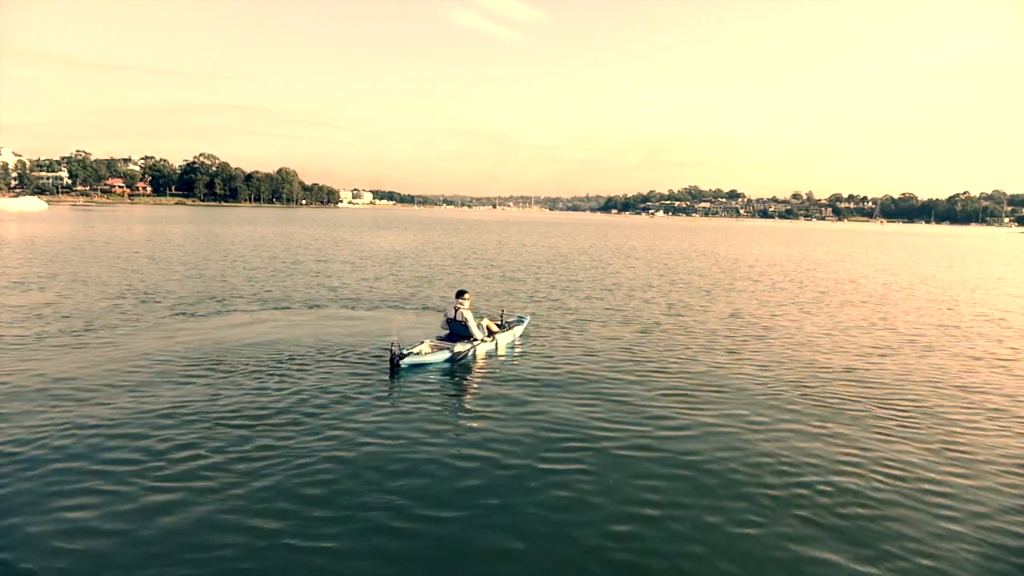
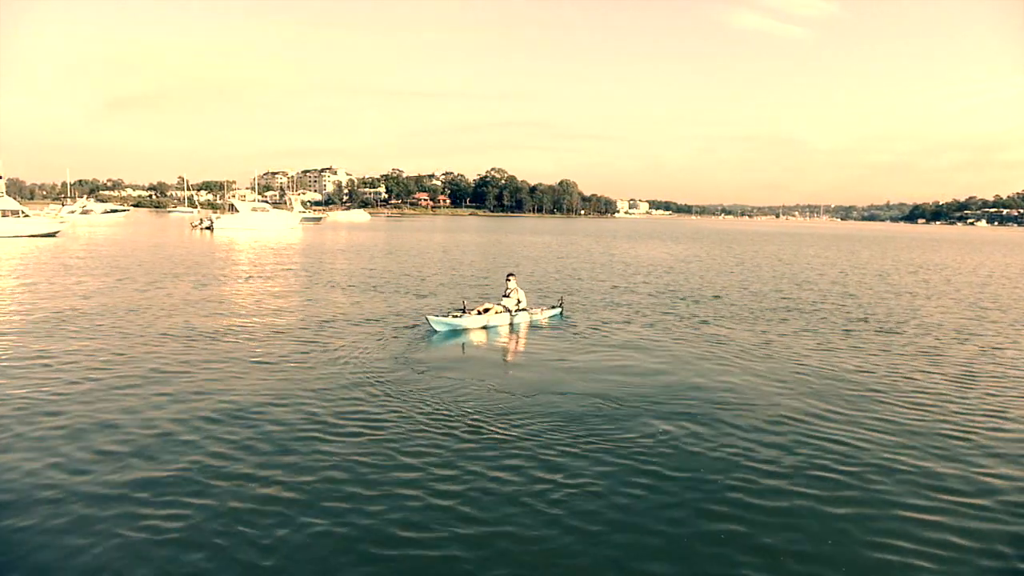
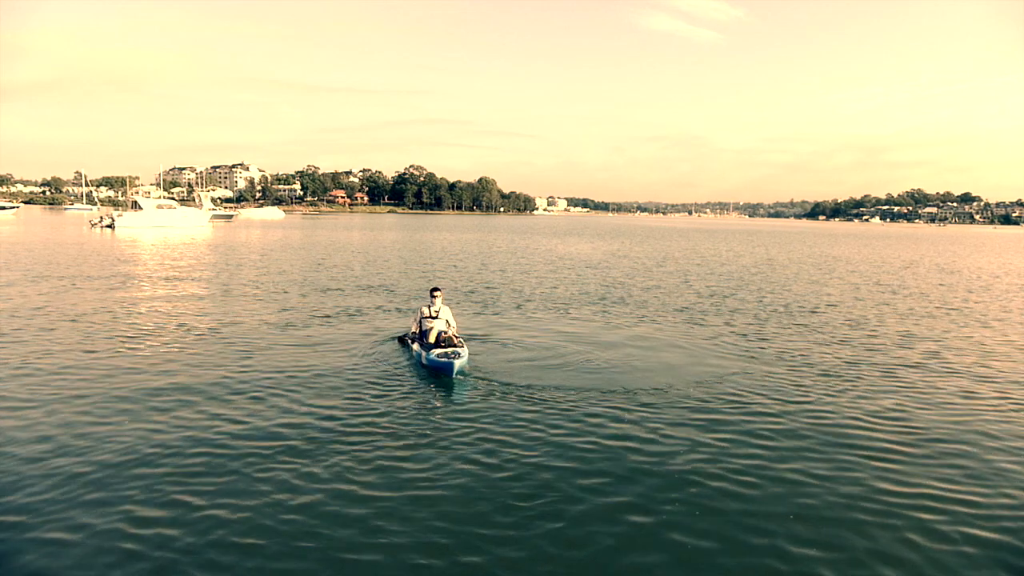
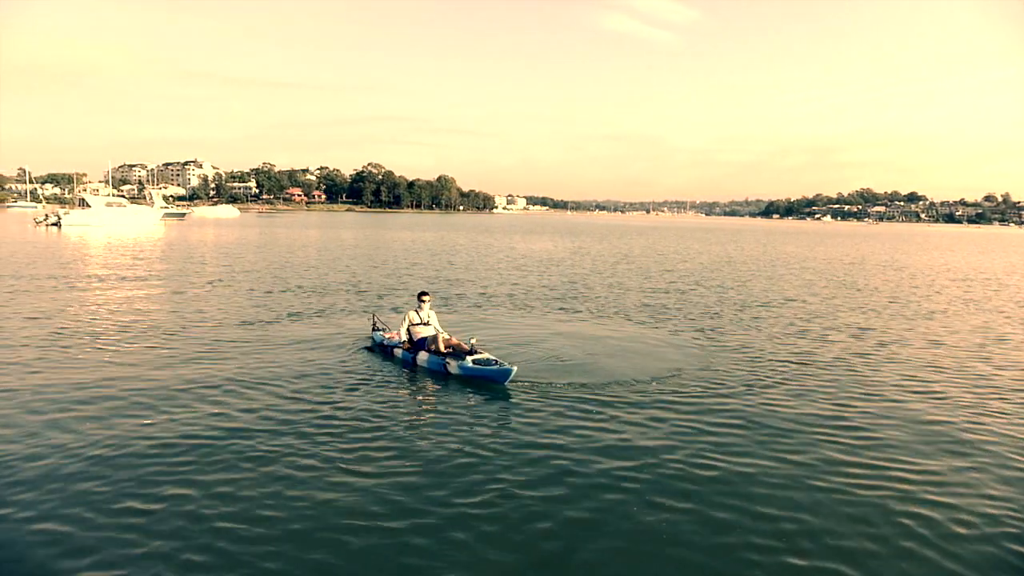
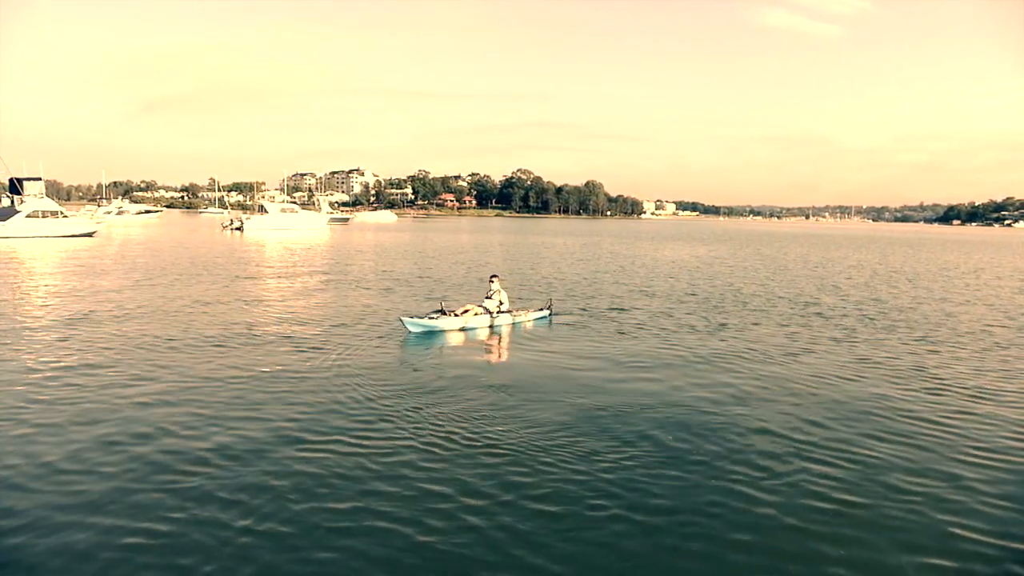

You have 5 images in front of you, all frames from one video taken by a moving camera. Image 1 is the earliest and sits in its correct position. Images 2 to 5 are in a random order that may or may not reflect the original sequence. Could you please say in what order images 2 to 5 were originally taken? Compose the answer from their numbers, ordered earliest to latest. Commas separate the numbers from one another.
4, 3, 2, 5
